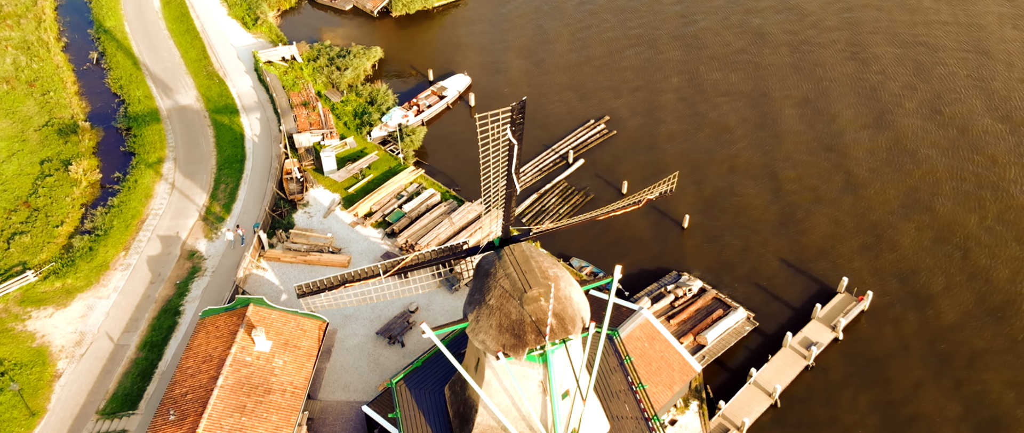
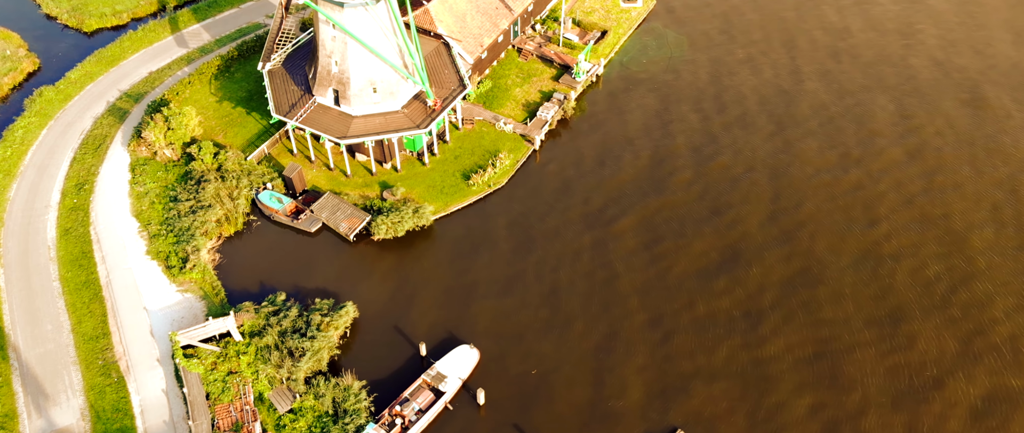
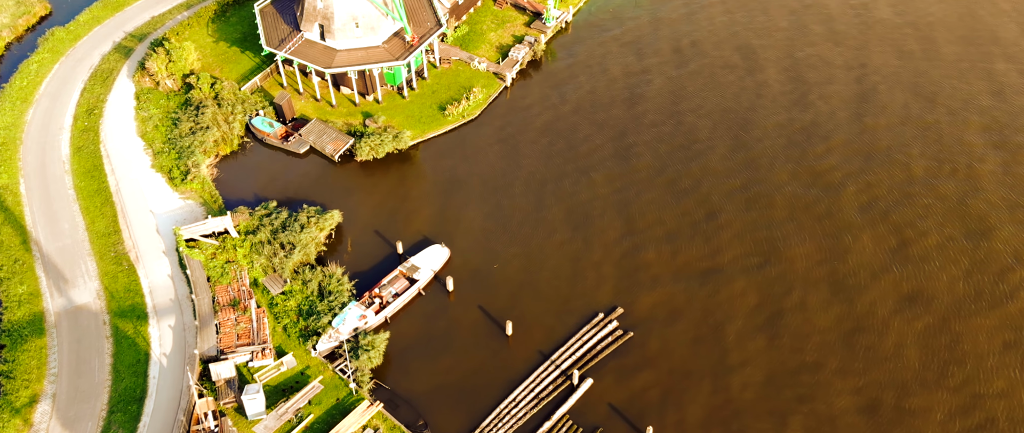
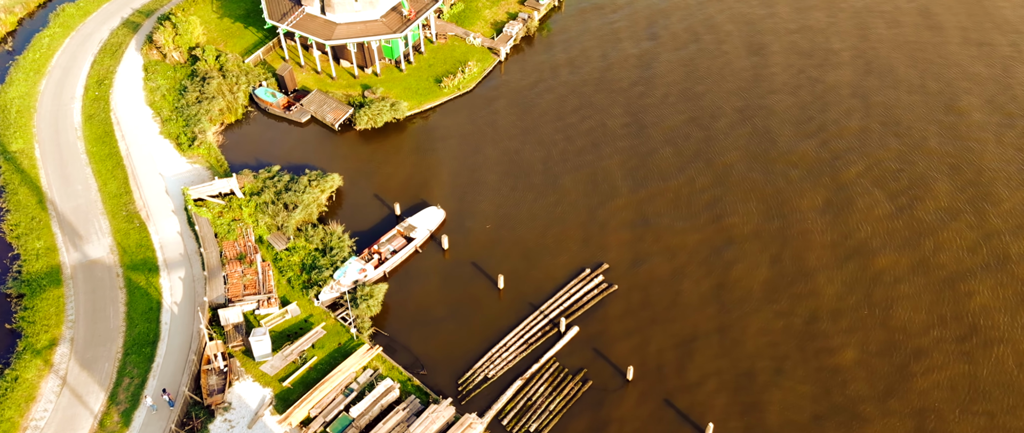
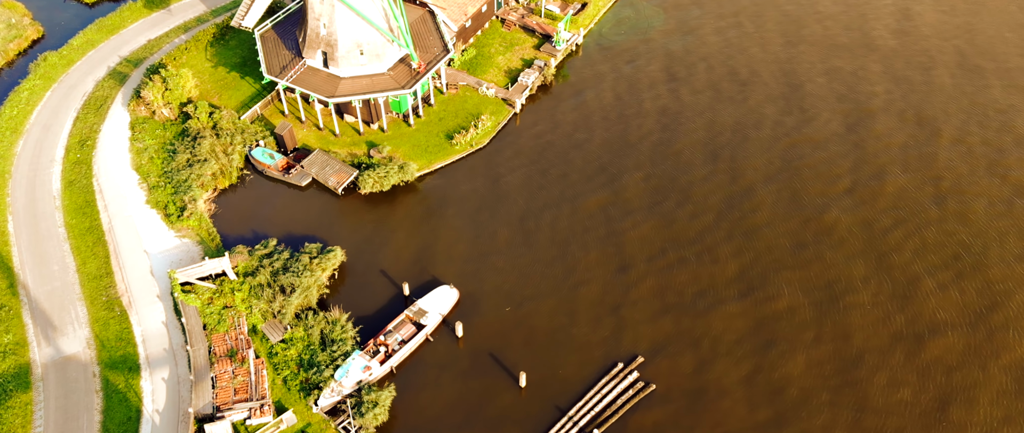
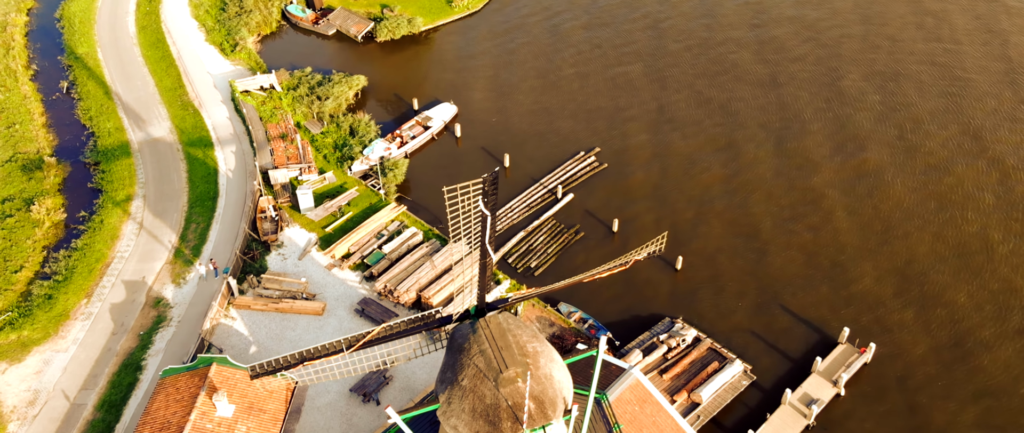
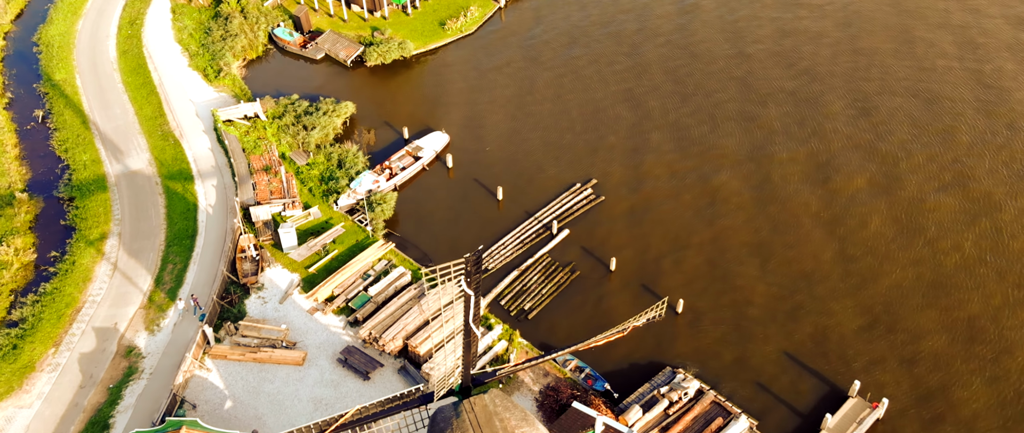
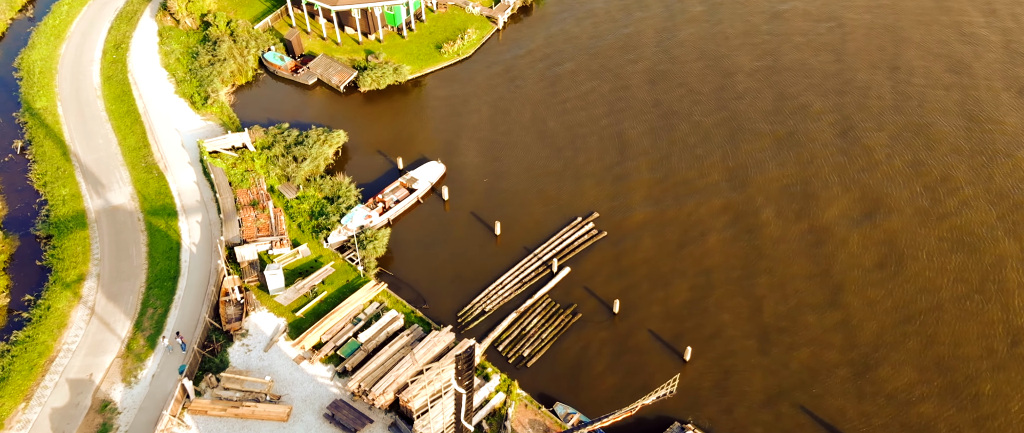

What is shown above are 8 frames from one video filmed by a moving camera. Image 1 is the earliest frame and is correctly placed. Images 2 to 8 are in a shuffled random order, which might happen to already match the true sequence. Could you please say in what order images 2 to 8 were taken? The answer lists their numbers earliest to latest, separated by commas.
6, 7, 8, 4, 3, 5, 2
